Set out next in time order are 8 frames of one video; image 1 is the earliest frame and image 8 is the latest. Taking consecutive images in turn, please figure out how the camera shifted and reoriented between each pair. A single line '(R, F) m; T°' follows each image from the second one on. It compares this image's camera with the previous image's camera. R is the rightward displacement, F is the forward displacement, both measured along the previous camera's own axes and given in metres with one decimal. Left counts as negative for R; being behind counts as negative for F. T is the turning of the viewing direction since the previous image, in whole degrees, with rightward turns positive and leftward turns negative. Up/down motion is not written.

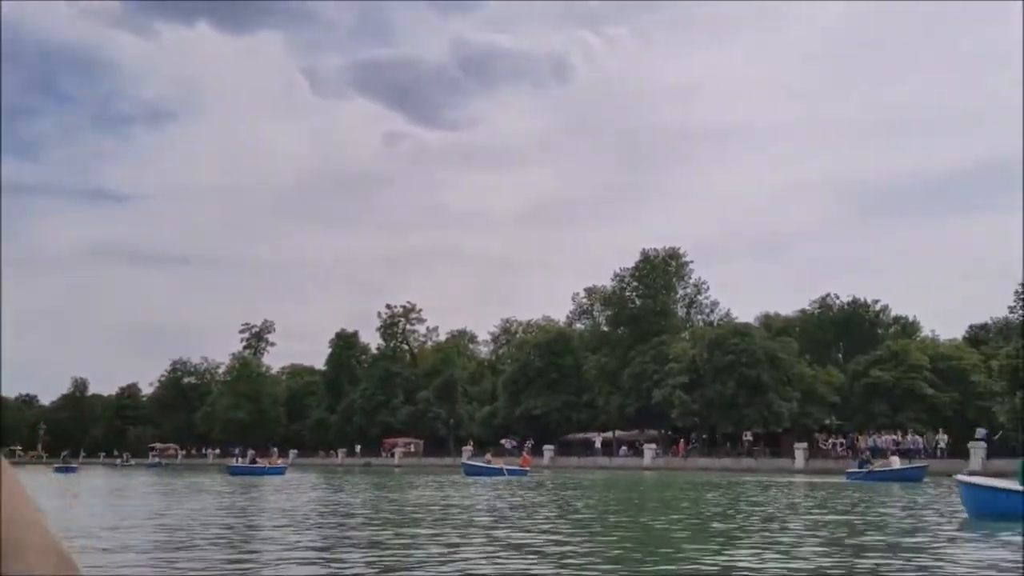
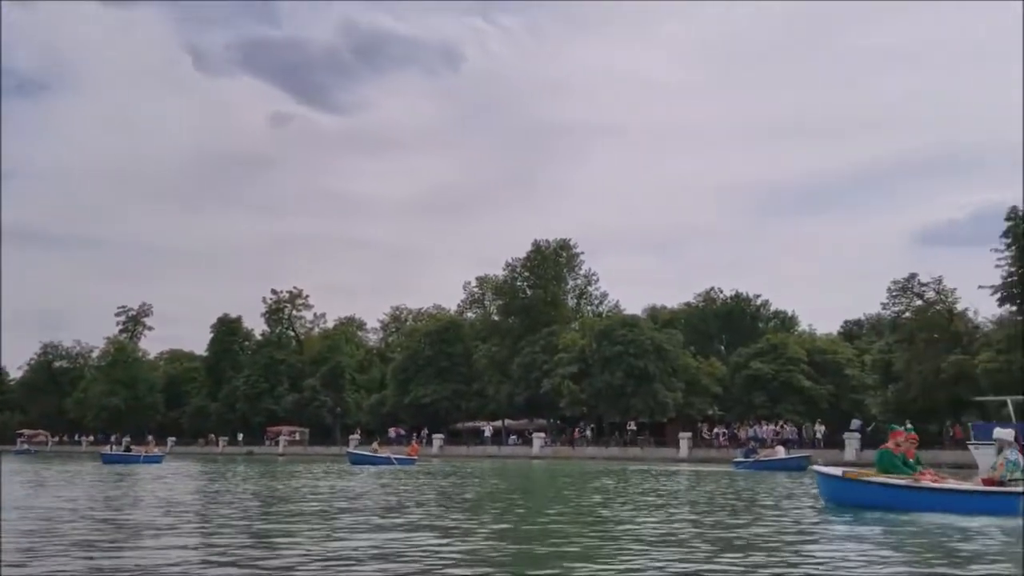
(0.0, +0.3) m; +6°
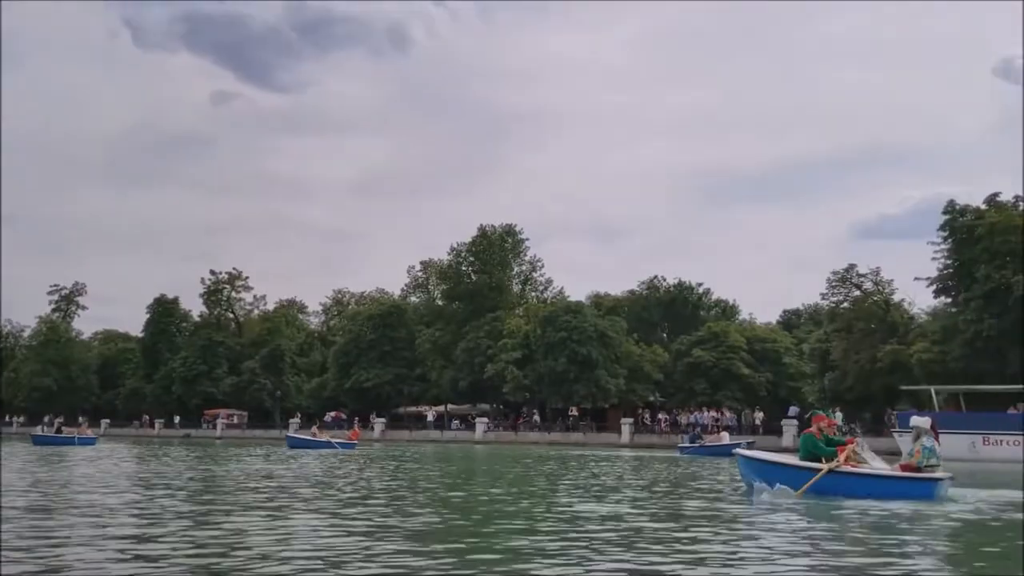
(0.0, +0.1) m; +3°
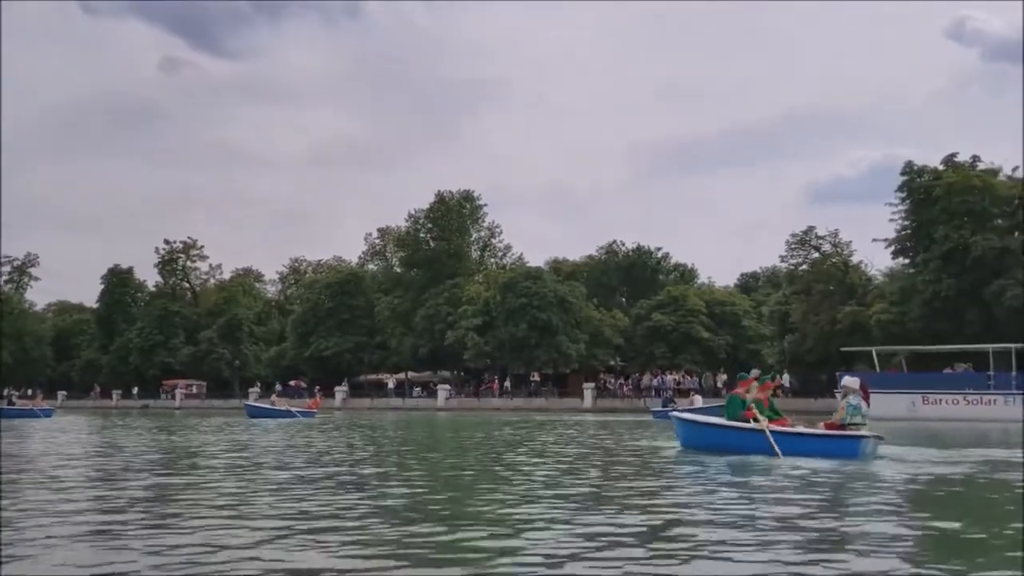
(-0.2, +0.3) m; +2°
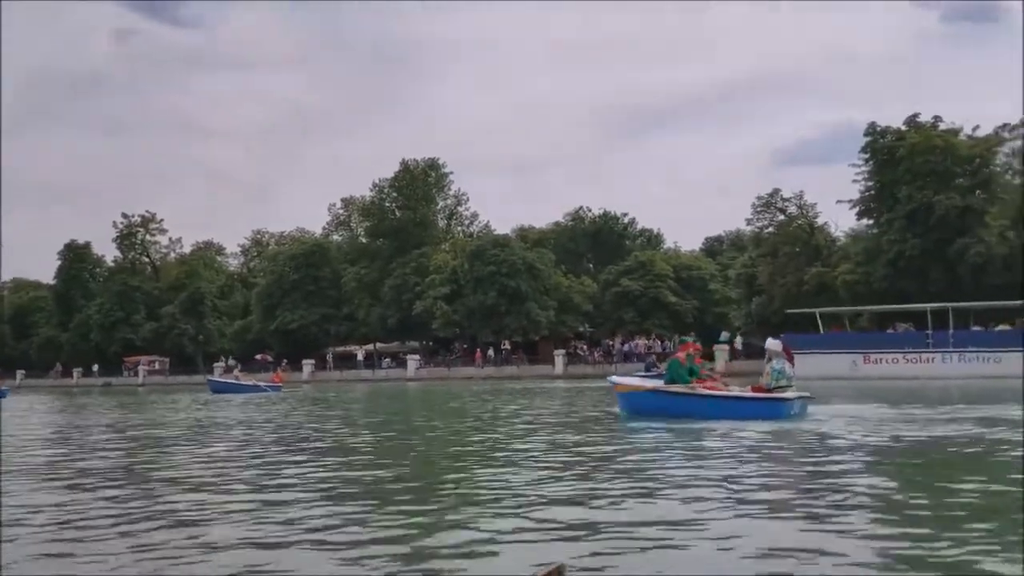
(+0.1, +0.2) m; +2°
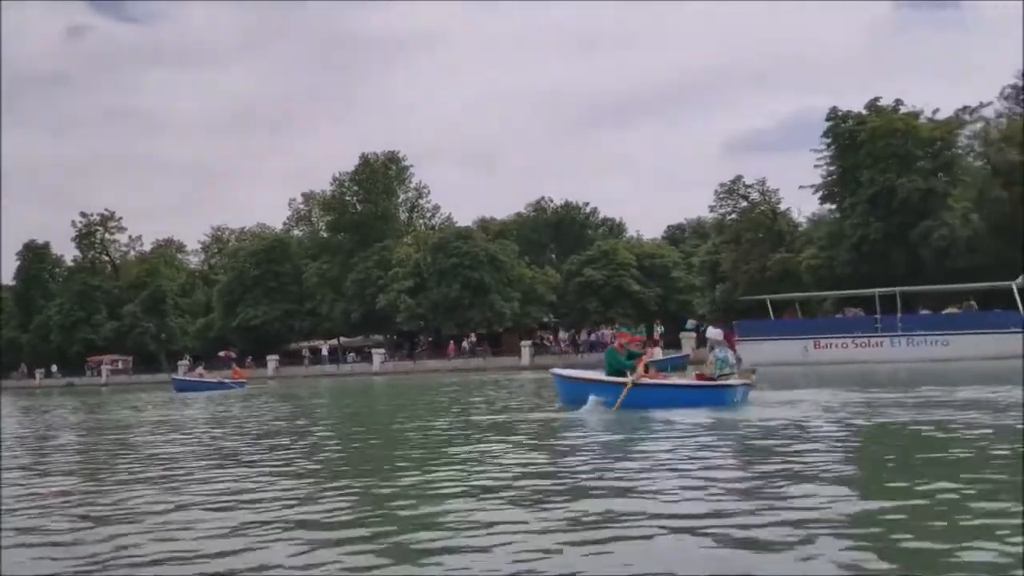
(-0.3, +0.2) m; +2°
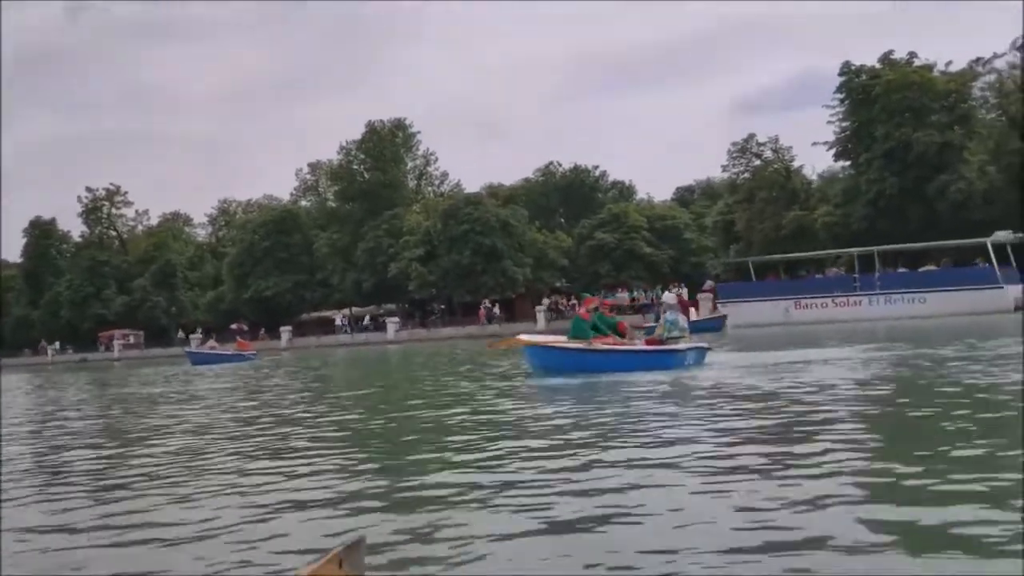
(-0.1, +0.3) m; -1°
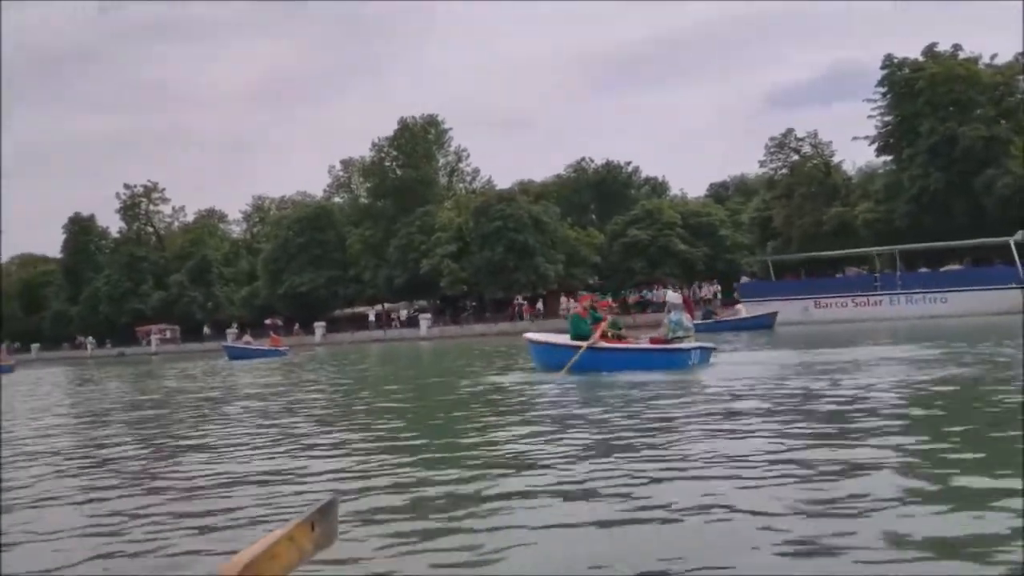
(-0.3, +0.4) m; -1°
